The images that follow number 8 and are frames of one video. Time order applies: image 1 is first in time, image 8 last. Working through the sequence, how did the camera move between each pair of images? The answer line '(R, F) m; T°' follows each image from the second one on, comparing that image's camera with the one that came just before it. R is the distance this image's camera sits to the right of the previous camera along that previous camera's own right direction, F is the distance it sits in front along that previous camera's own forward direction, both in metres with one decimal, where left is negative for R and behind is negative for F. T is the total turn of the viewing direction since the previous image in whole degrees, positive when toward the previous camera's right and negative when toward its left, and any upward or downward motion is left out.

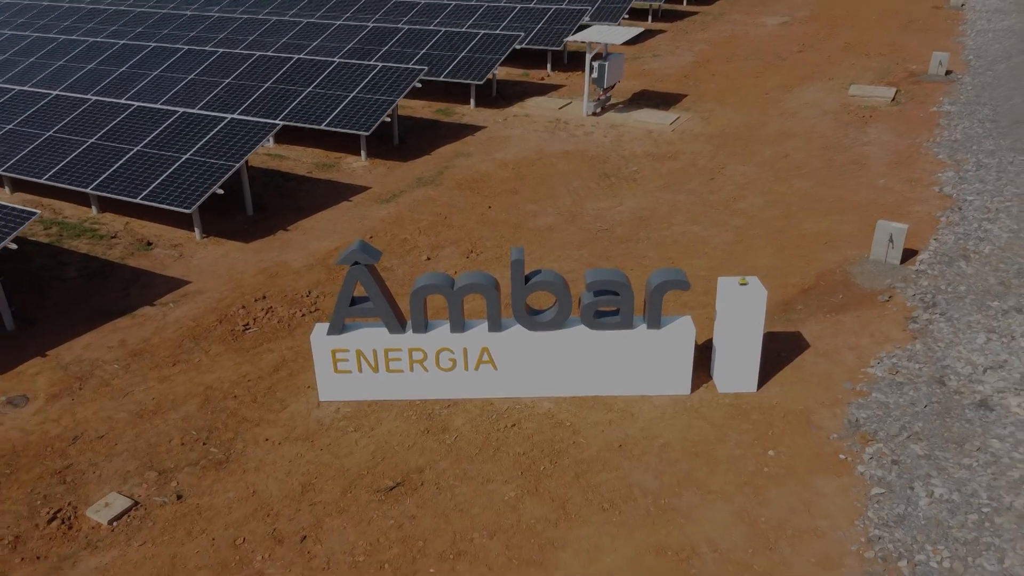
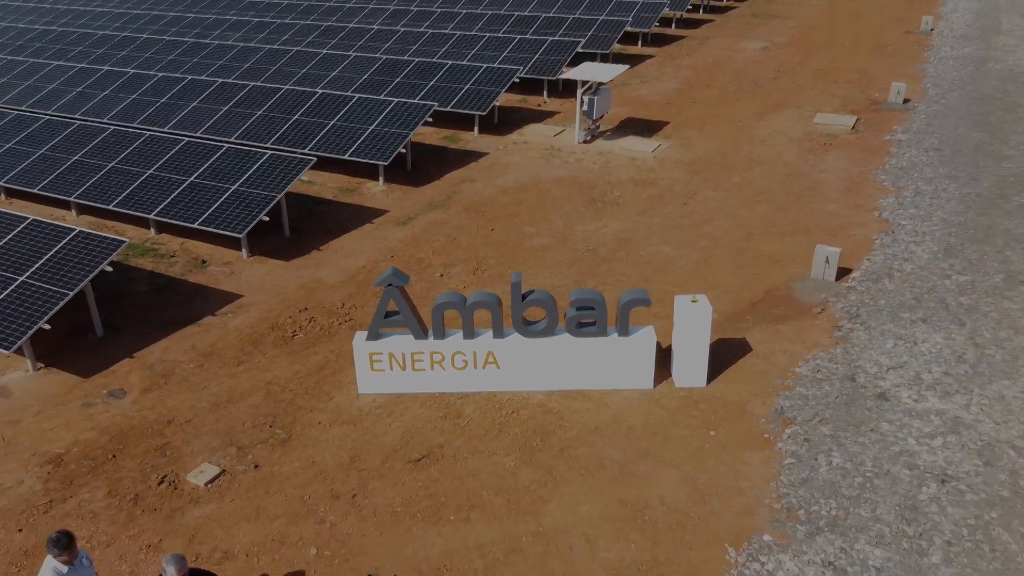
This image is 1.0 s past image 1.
(0.0, -2.3) m; 0°
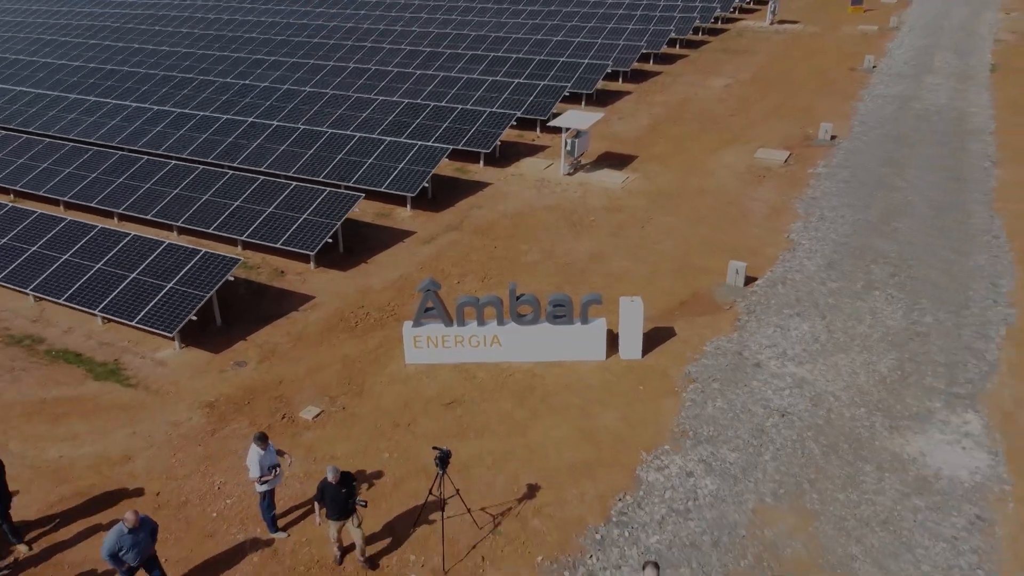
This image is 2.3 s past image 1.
(0.0, -5.4) m; 0°
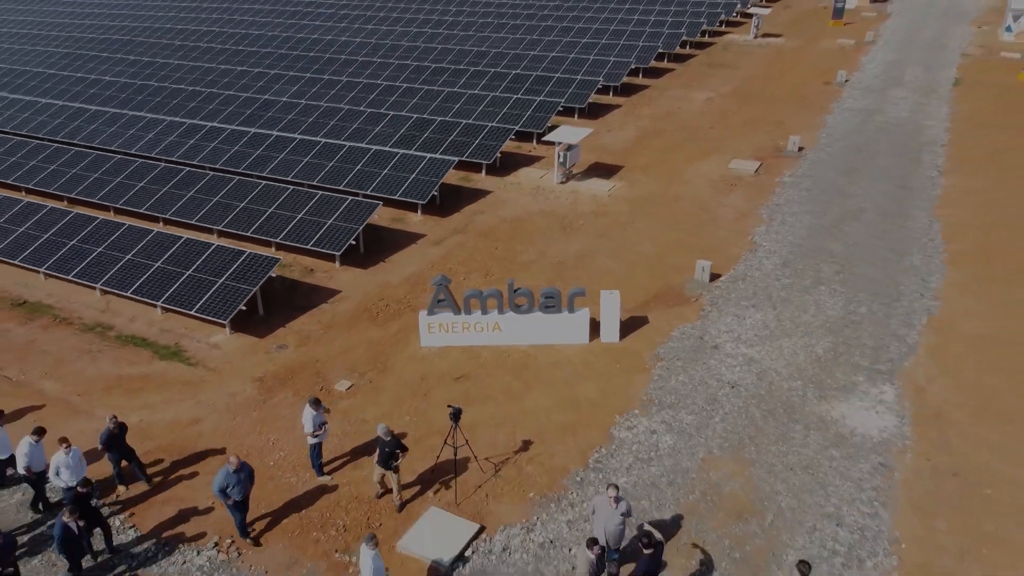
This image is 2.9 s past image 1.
(0.0, -3.2) m; 0°
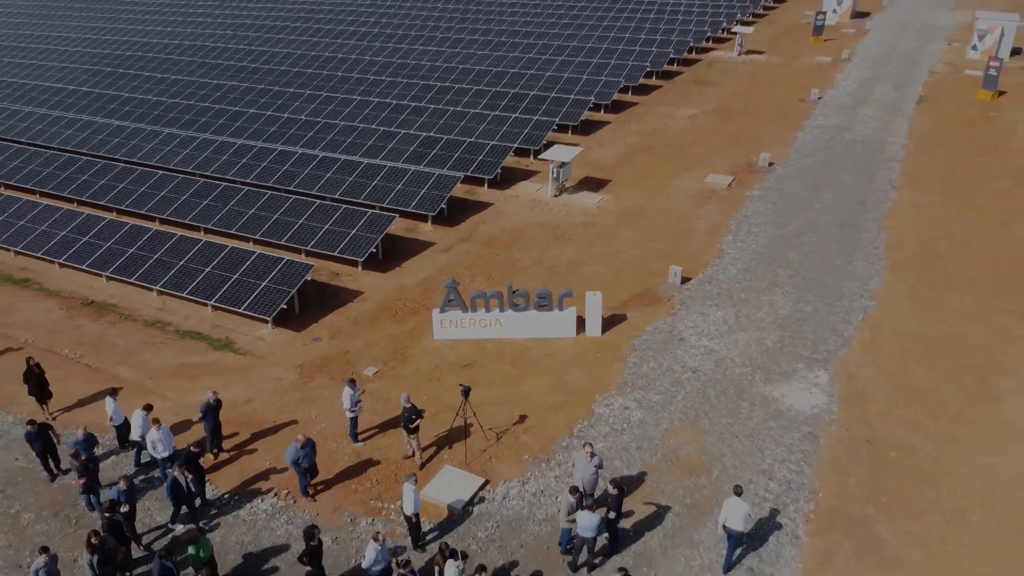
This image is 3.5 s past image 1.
(0.0, -3.7) m; 0°
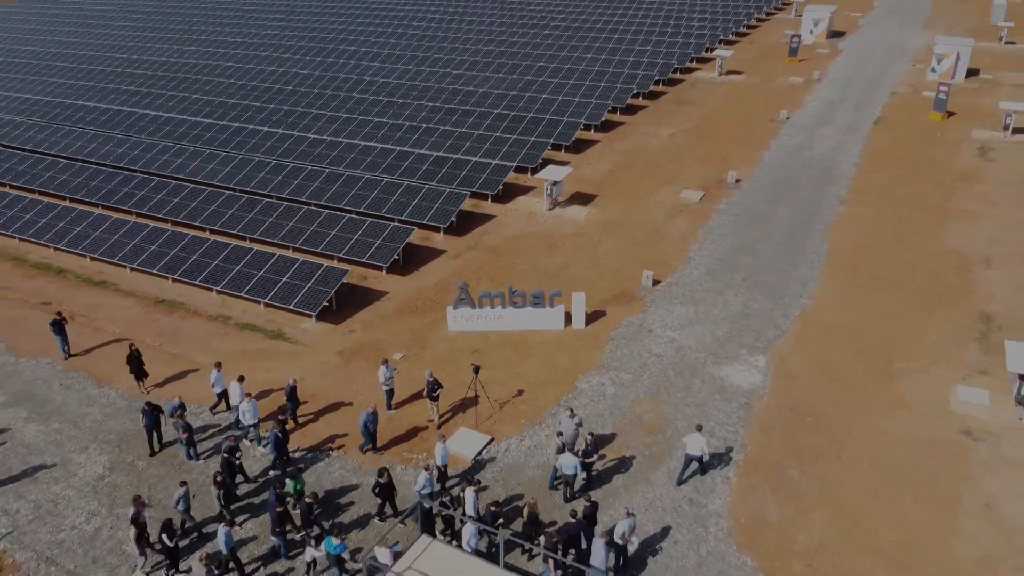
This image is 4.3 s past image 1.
(0.0, -5.3) m; 0°
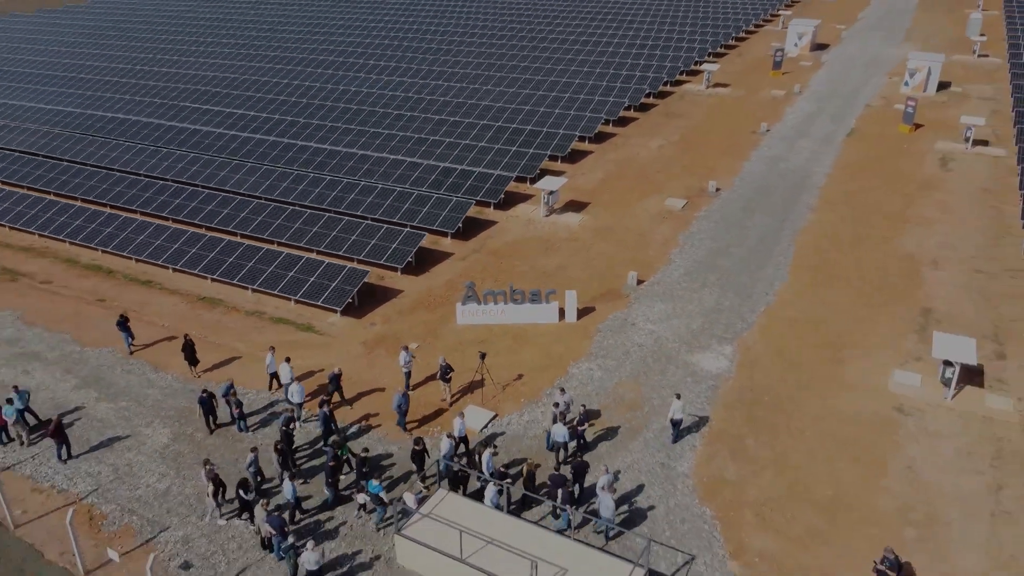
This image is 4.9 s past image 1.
(0.0, -4.1) m; 0°
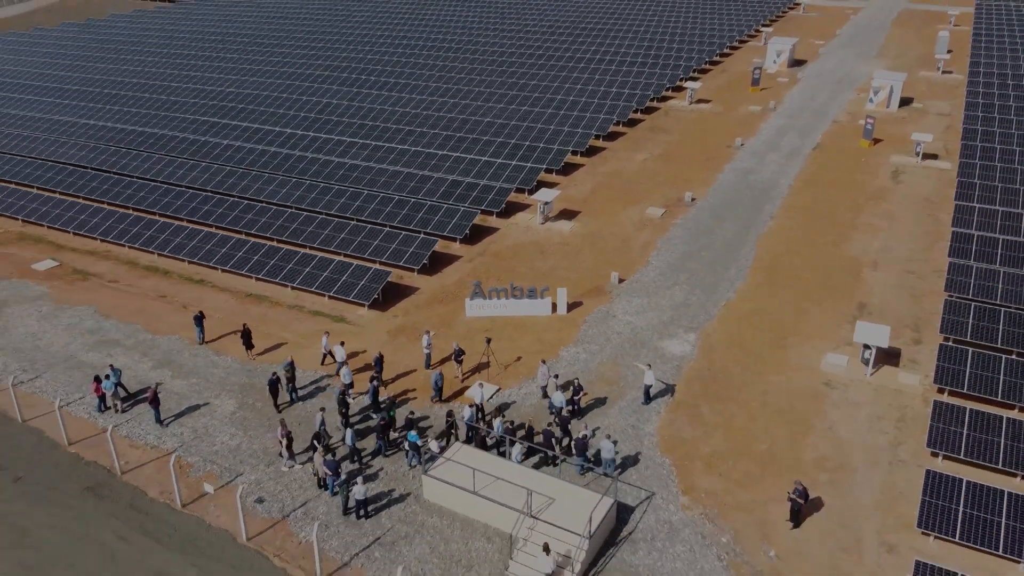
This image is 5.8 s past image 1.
(0.0, -6.3) m; 0°
